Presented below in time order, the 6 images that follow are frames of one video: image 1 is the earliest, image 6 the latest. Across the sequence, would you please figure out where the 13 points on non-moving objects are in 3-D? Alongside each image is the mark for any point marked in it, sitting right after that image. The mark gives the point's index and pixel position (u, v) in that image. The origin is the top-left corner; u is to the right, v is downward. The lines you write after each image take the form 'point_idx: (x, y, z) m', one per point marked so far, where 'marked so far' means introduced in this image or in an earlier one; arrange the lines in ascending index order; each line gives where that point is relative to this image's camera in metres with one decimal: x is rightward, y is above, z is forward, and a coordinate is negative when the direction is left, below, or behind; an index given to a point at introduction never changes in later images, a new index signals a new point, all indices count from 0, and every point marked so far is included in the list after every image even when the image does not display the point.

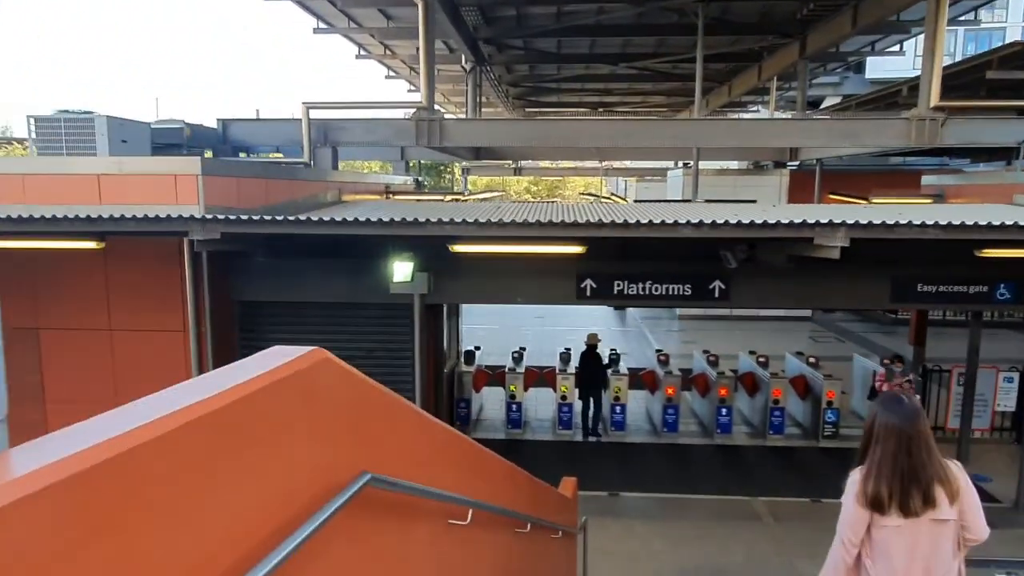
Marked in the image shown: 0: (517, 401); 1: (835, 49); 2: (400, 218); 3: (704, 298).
0: (+0.1, -1.6, +10.2) m
1: (+5.8, +4.2, +13.2) m
2: (-0.8, +0.5, +5.1) m
3: (+2.0, -0.1, +7.5) m
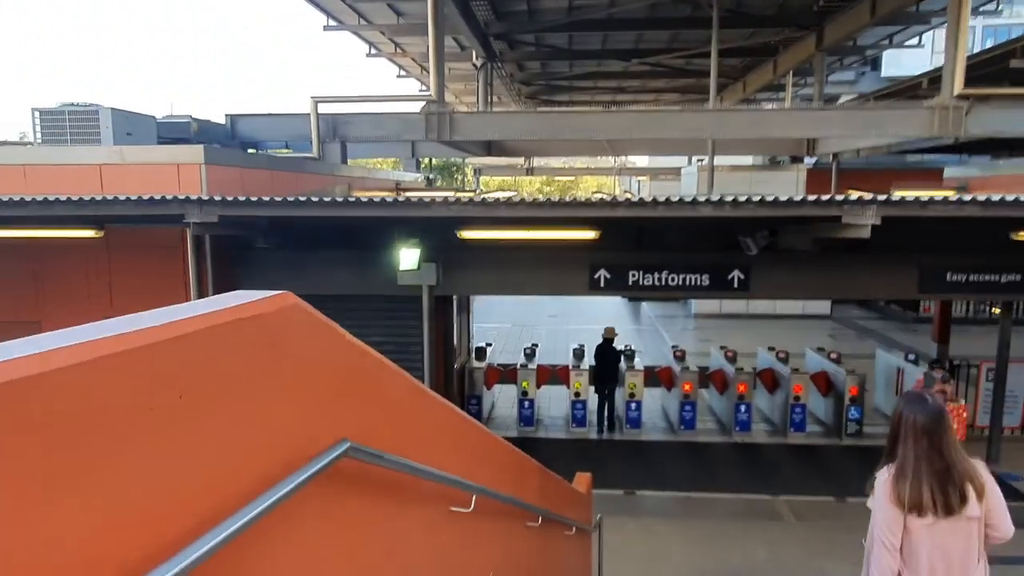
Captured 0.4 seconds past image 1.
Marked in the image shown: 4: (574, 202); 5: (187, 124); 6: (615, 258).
0: (+0.2, -1.5, +10.0) m
1: (+6.0, +4.3, +12.8) m
2: (-0.7, +0.6, +4.8) m
3: (+2.1, 0.0, +7.2) m
4: (+0.4, +0.6, +4.7) m
5: (-5.0, +2.5, +11.1) m
6: (+1.0, +0.3, +7.3) m
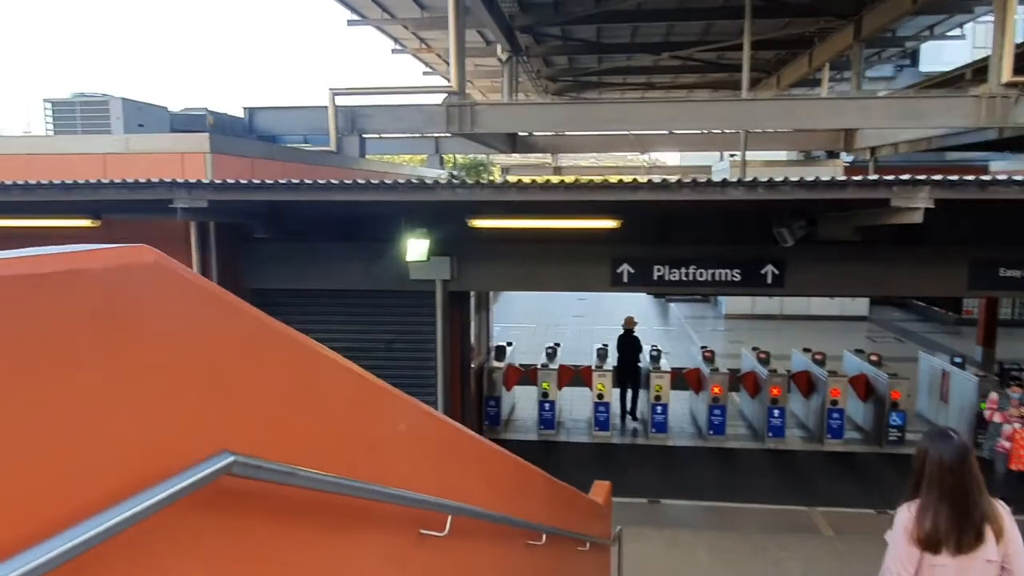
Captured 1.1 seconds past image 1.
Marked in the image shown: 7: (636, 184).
0: (+0.5, -1.5, +9.6) m
1: (+6.4, +4.3, +12.2) m
2: (-0.6, +0.7, +4.4) m
3: (+2.2, 0.0, +6.7) m
4: (+0.5, +0.6, +4.3) m
5: (-4.6, +2.6, +10.9) m
6: (+1.2, +0.3, +6.9) m
7: (+0.7, +0.6, +4.3) m
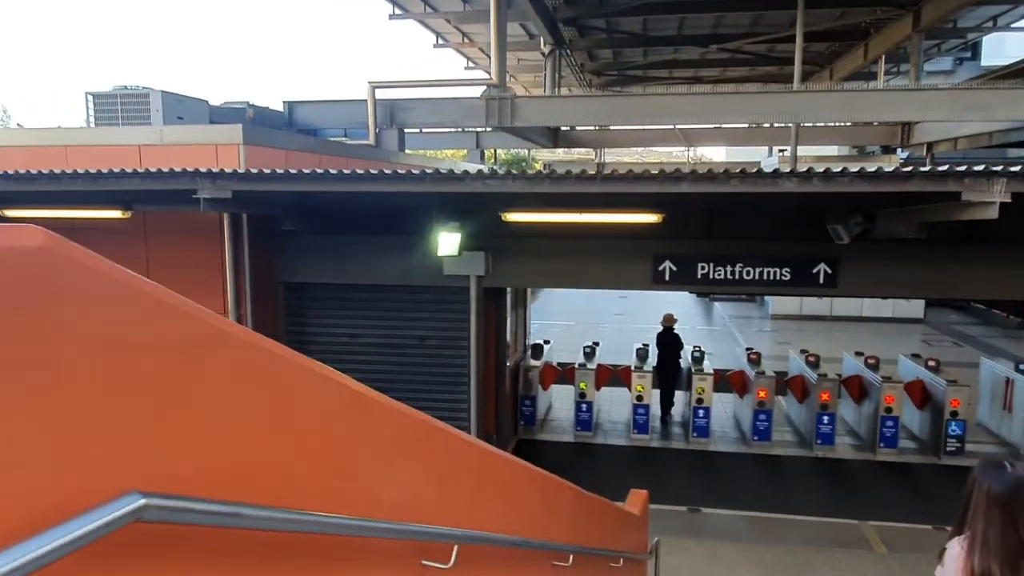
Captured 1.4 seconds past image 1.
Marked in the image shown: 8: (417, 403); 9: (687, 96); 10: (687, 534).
0: (+1.0, -1.4, +9.3) m
1: (+7.1, +4.3, +11.5) m
2: (-0.4, +0.7, +4.2) m
3: (+2.5, 0.0, +6.3) m
4: (+0.7, +0.6, +4.0) m
5: (-4.0, +2.7, +10.9) m
6: (+1.5, +0.4, +6.5) m
7: (+0.9, +0.6, +4.0) m
8: (-1.0, -1.2, +7.6) m
9: (+1.7, +1.9, +7.2) m
10: (+1.6, -2.3, +6.7) m
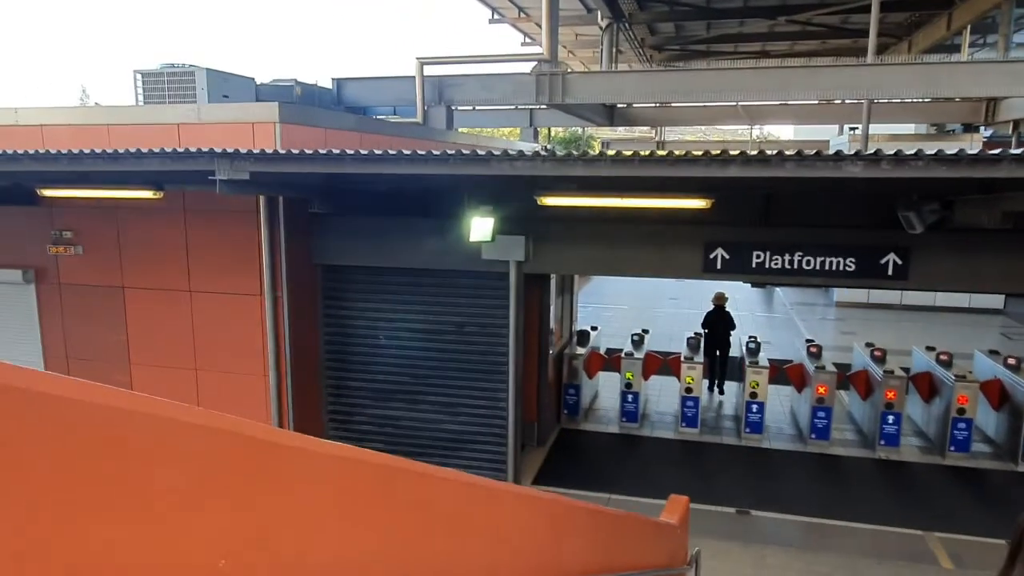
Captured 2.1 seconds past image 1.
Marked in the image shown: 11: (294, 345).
0: (+1.5, -1.3, +8.9) m
1: (+7.9, +4.4, +10.5) m
2: (-0.3, +0.7, +3.9) m
3: (+2.9, +0.1, +5.8) m
4: (+0.8, +0.7, +3.7) m
5: (-3.3, +3.0, +10.8) m
6: (+1.9, +0.4, +6.1) m
7: (+1.1, +0.6, +3.6) m
8: (-0.6, -1.0, +7.4) m
9: (+2.1, +2.0, +6.7) m
10: (+1.9, -2.2, +6.3) m
11: (-2.1, -0.6, +7.2) m
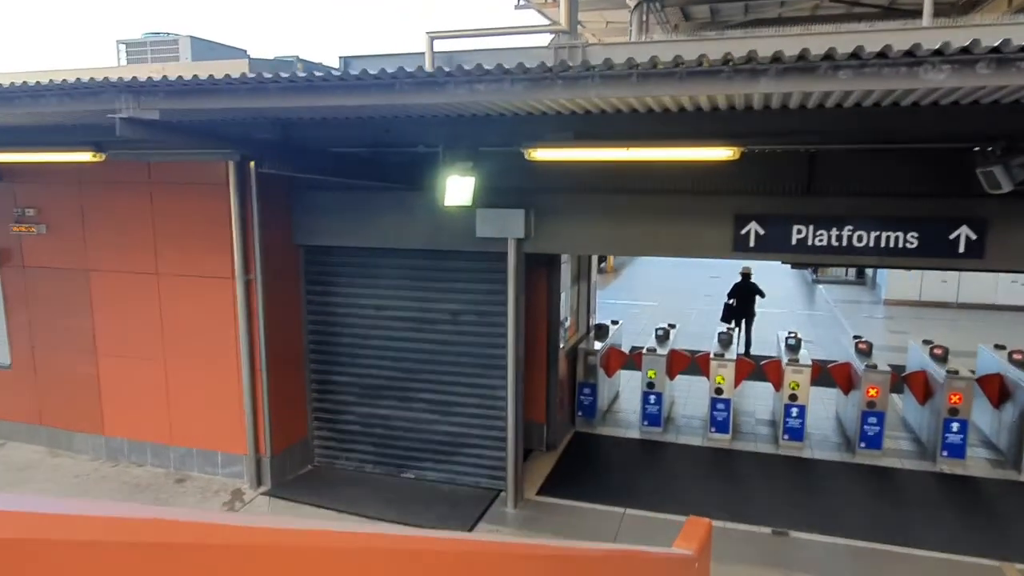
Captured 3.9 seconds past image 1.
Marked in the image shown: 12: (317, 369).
0: (+1.6, -1.1, +8.0) m
1: (+8.0, +4.5, +9.3) m
2: (-0.4, +0.9, +3.1) m
3: (+2.8, +0.2, +4.8) m
4: (+0.6, +0.8, +2.8) m
5: (-3.1, +3.1, +10.1) m
6: (+1.8, +0.6, +5.1) m
7: (+0.9, +0.8, +2.7) m
8: (-0.6, -0.9, +6.6) m
9: (+2.1, +2.1, +5.8) m
10: (+1.9, -2.0, +5.4) m
11: (-2.1, -0.4, +6.4) m
12: (-1.8, -0.8, +6.9) m
